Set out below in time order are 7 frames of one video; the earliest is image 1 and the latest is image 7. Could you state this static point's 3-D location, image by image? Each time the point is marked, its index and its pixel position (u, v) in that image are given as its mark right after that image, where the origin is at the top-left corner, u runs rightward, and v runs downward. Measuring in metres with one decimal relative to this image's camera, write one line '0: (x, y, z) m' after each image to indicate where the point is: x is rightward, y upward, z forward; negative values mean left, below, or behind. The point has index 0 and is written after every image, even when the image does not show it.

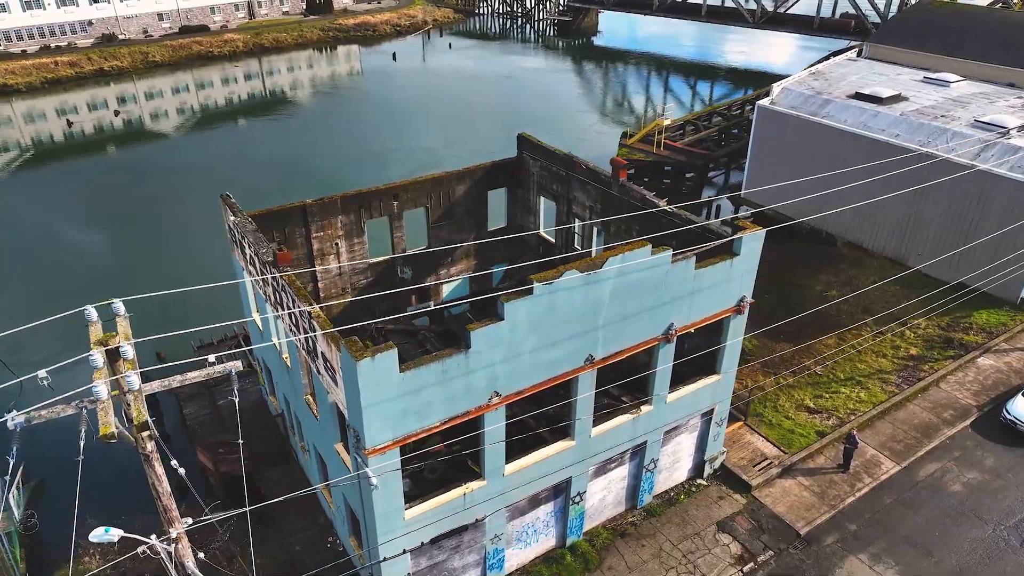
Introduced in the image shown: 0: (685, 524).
0: (+4.5, -6.2, +18.4) m
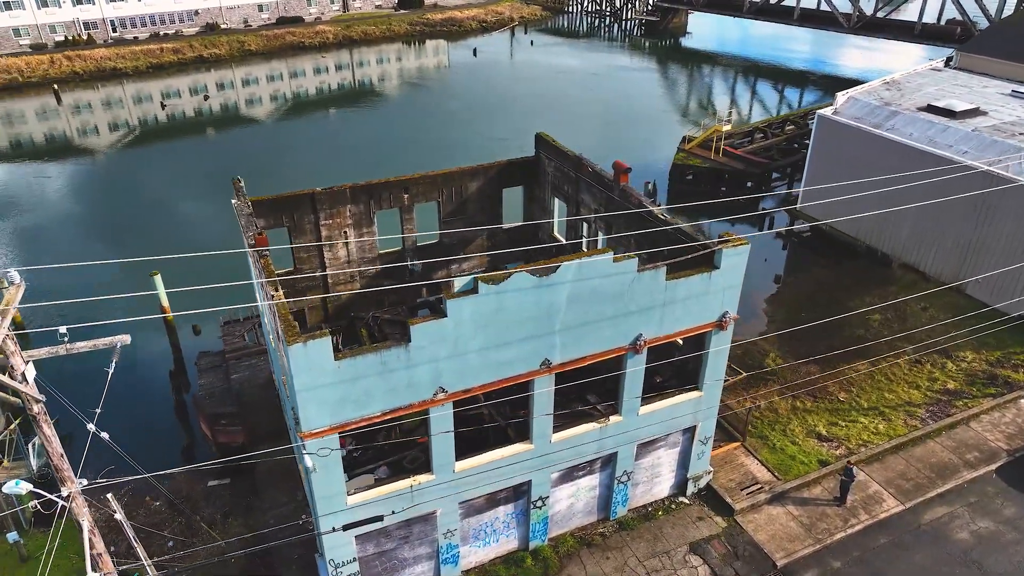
0: (+3.6, -6.4, +17.9) m
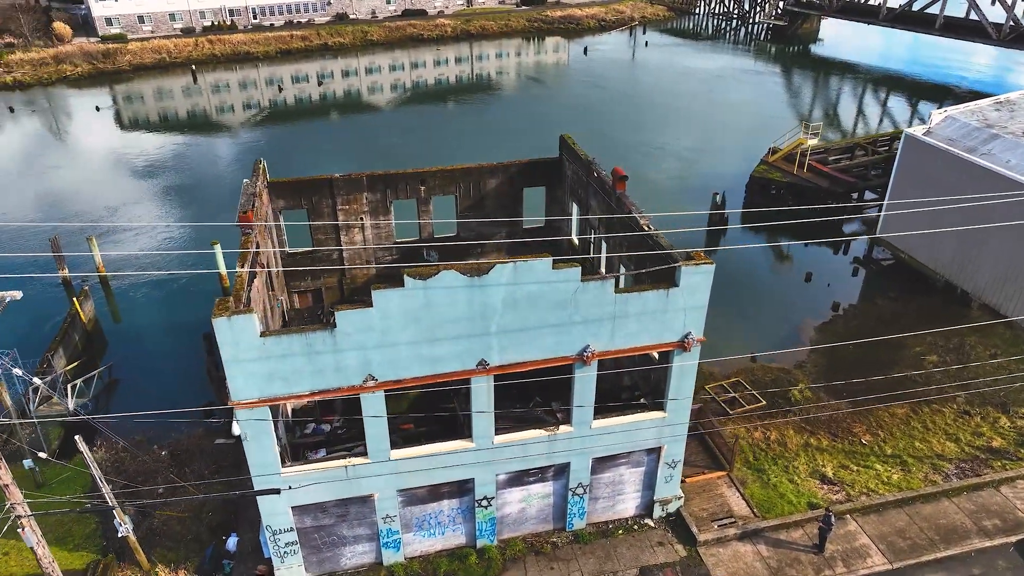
0: (+2.3, -6.7, +17.4) m
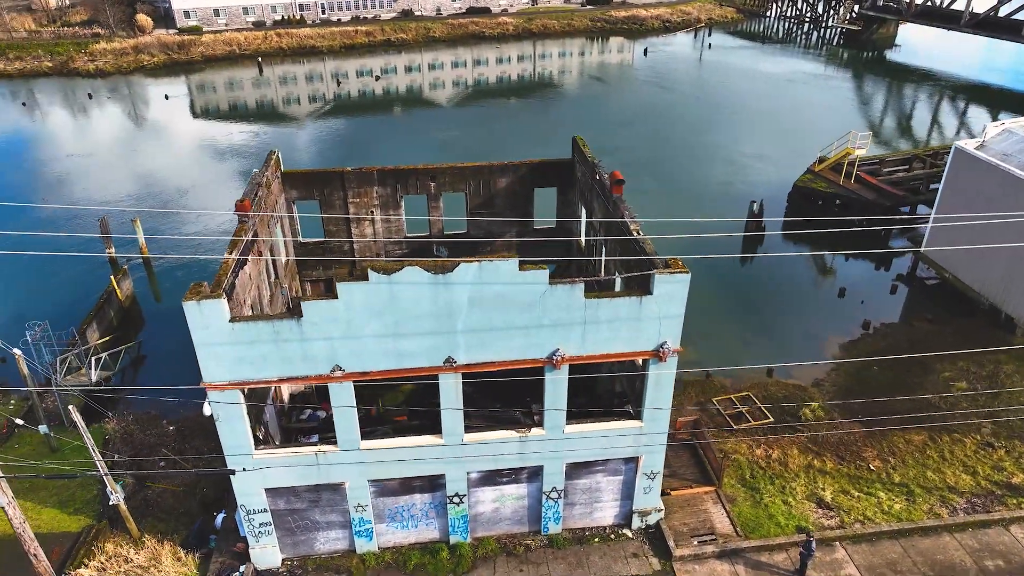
0: (+1.6, -6.8, +17.2) m
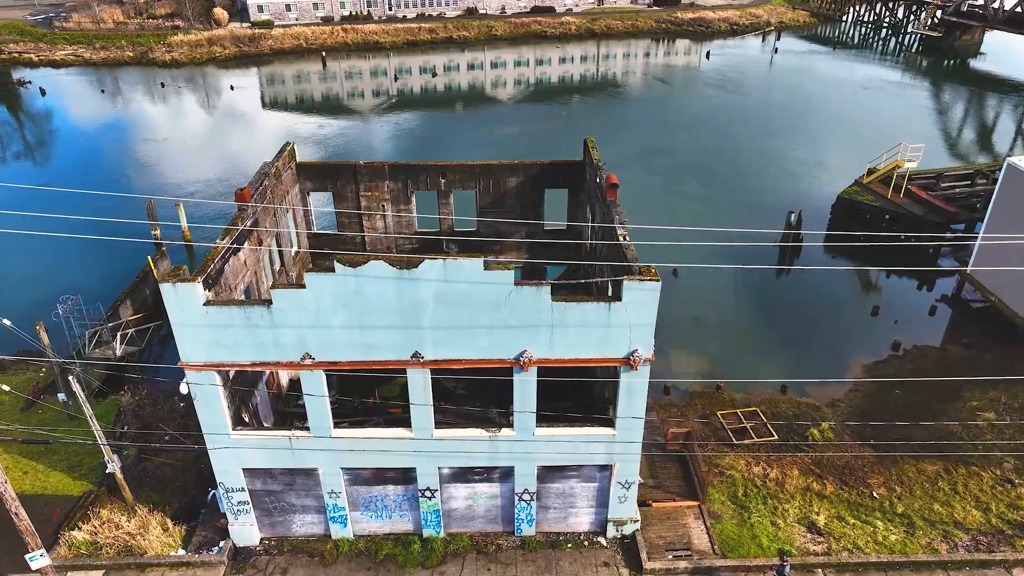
0: (+0.8, -6.9, +17.1) m
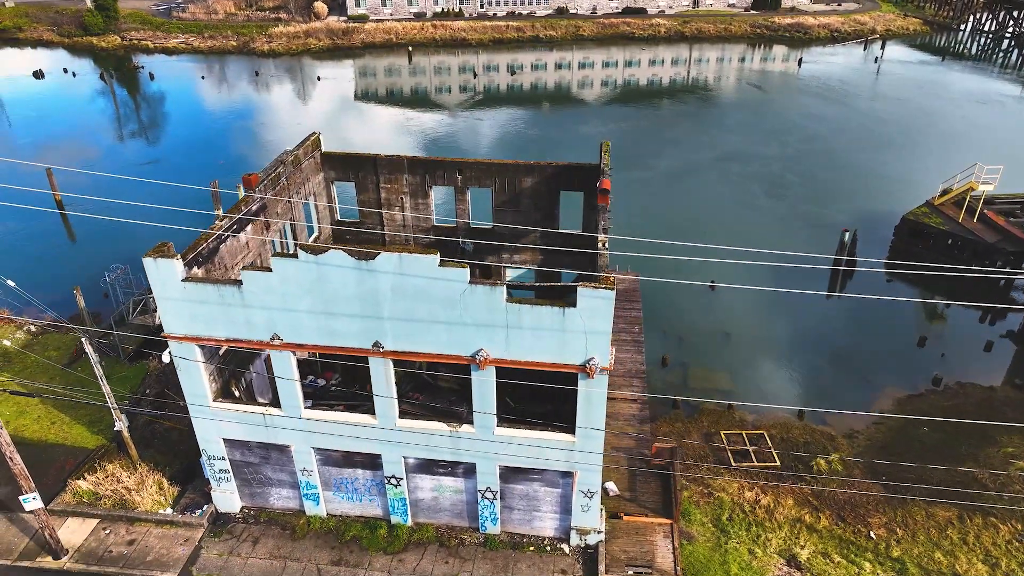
0: (-0.2, -6.9, +17.2) m
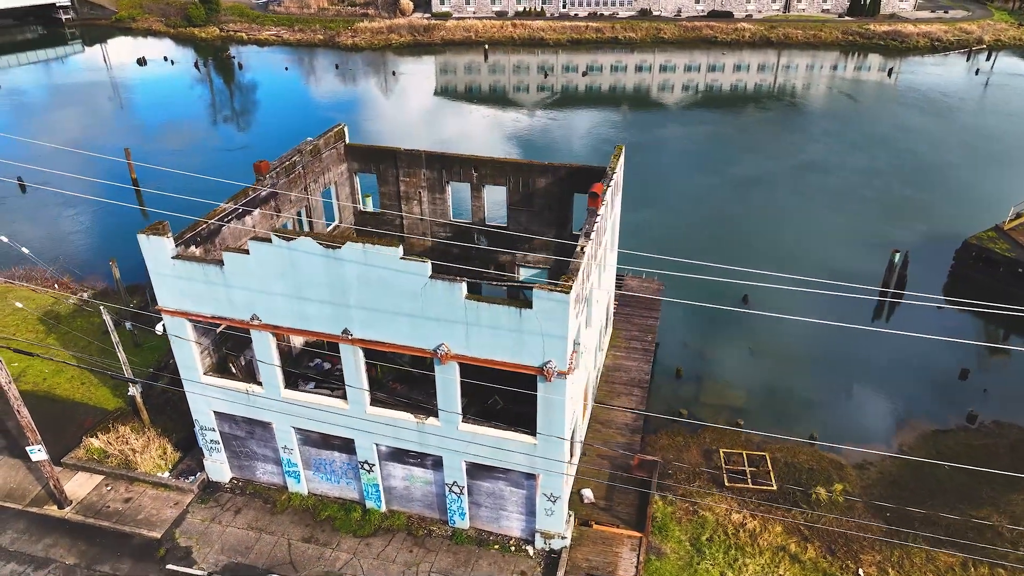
0: (-1.2, -6.8, +17.3) m
